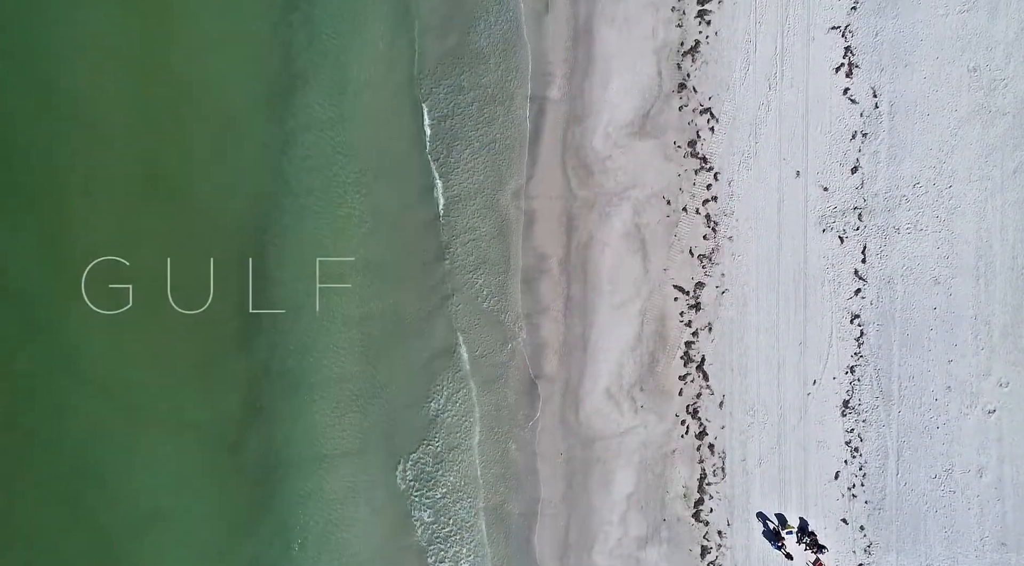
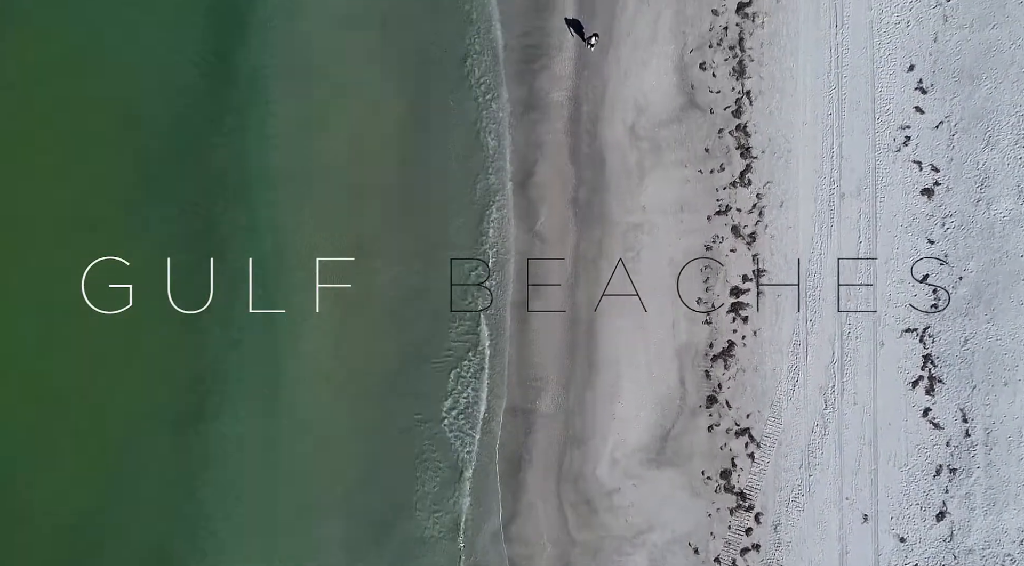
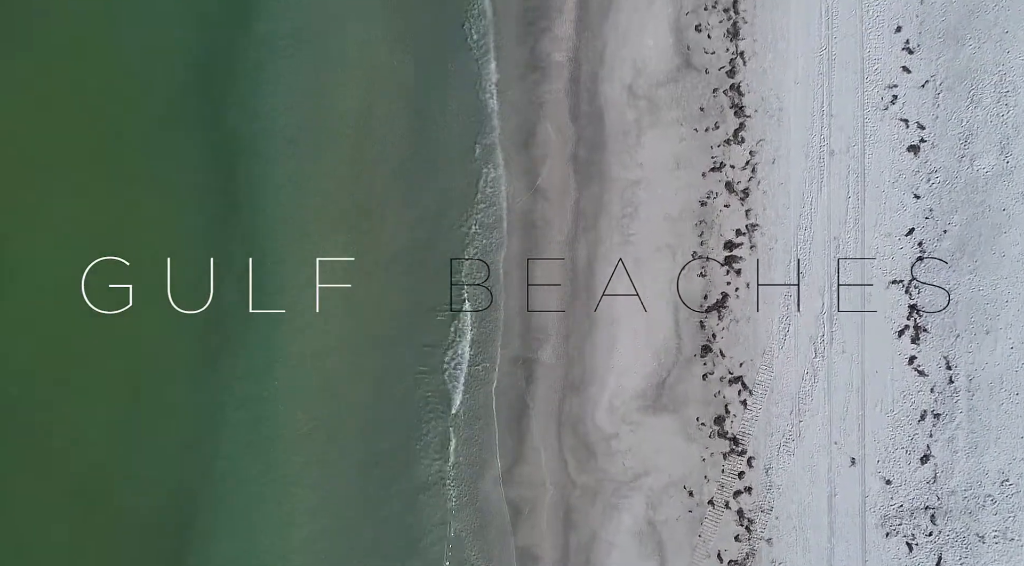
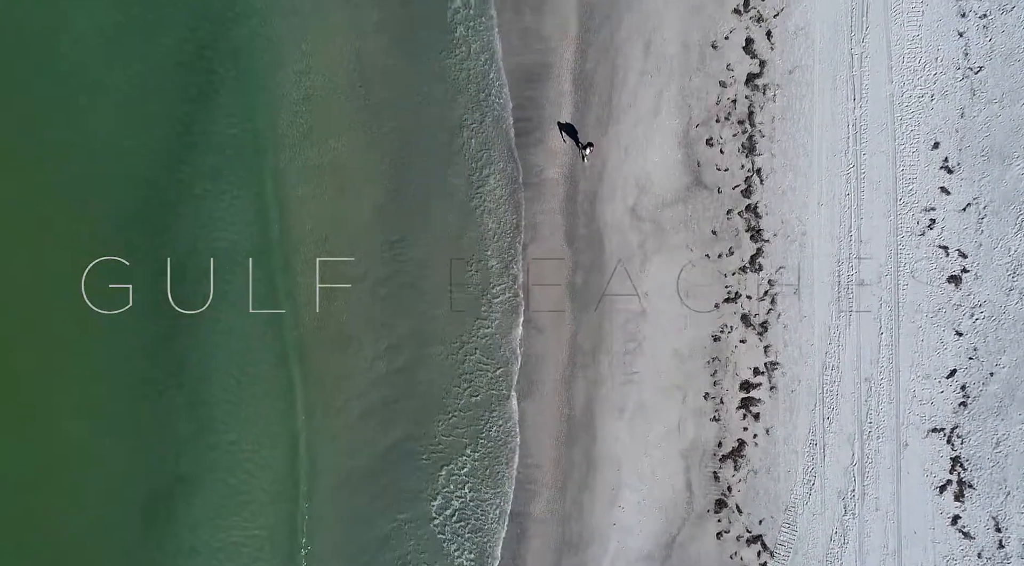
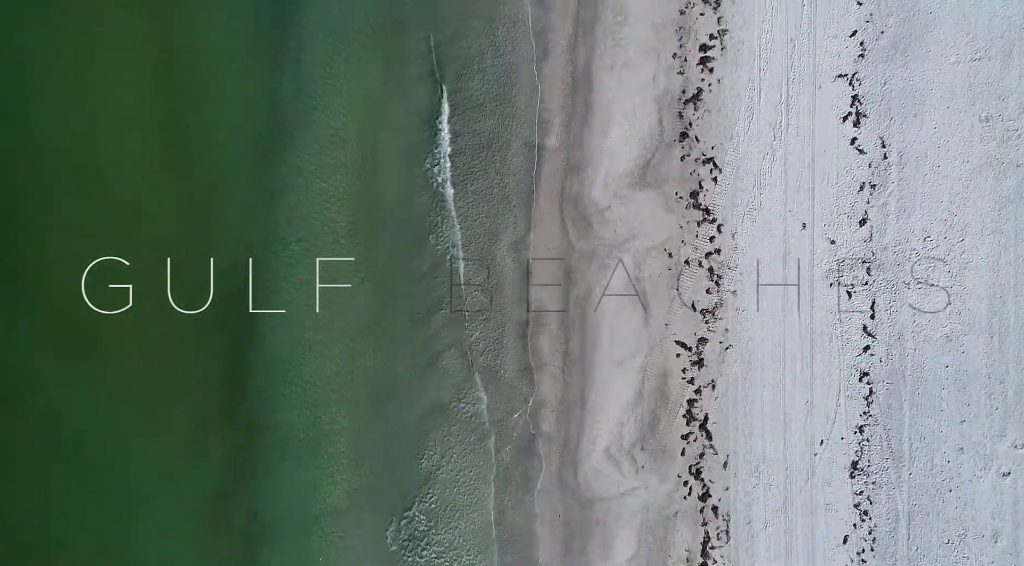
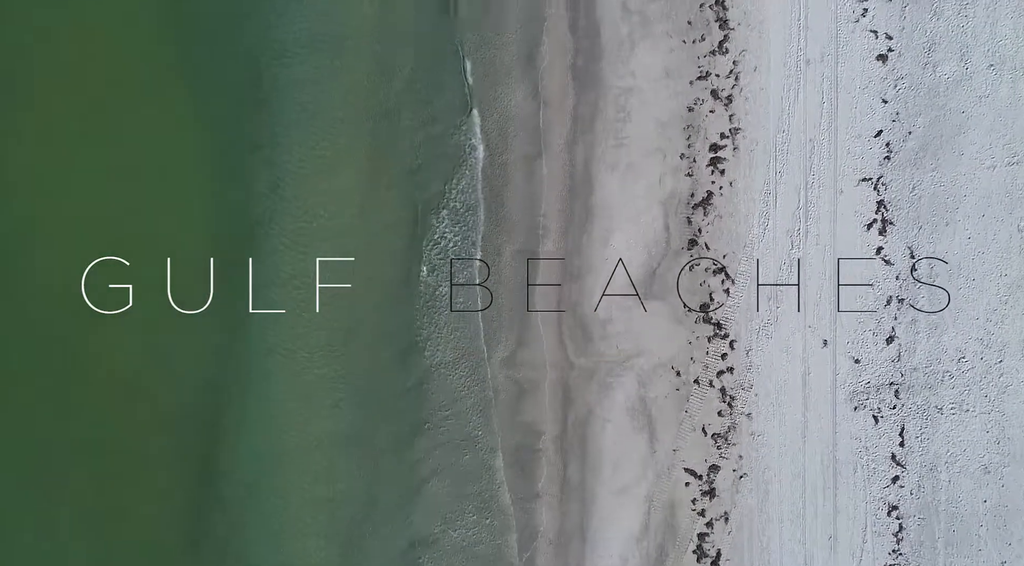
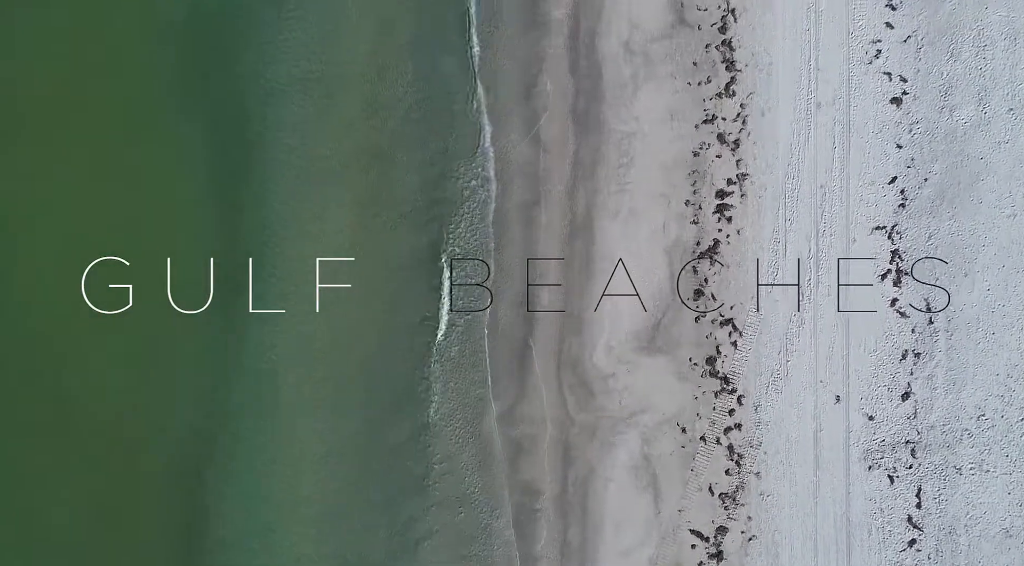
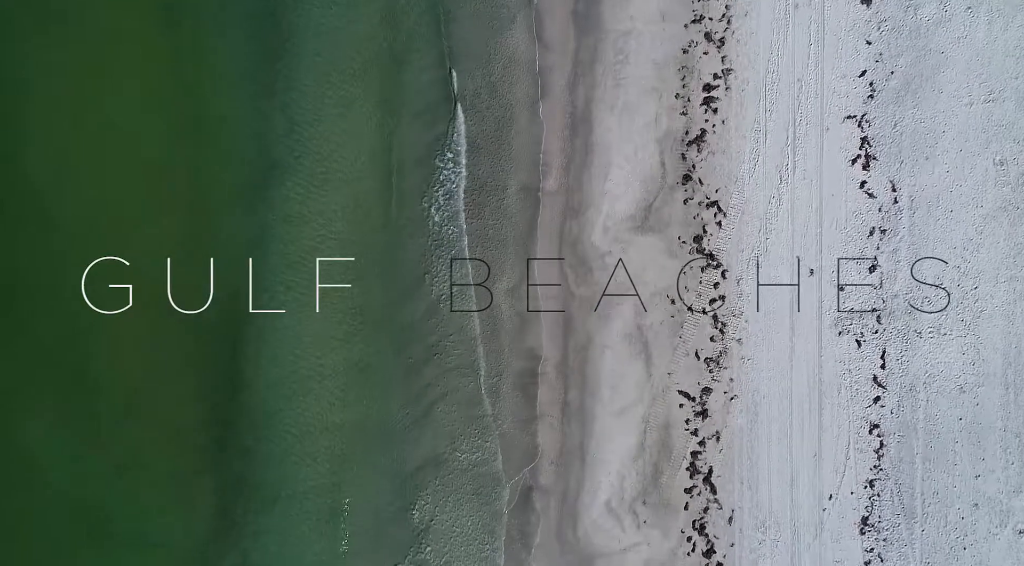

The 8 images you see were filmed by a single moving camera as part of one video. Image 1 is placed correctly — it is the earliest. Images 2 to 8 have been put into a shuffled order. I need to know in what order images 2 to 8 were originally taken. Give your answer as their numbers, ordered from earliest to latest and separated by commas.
5, 8, 6, 7, 3, 2, 4
